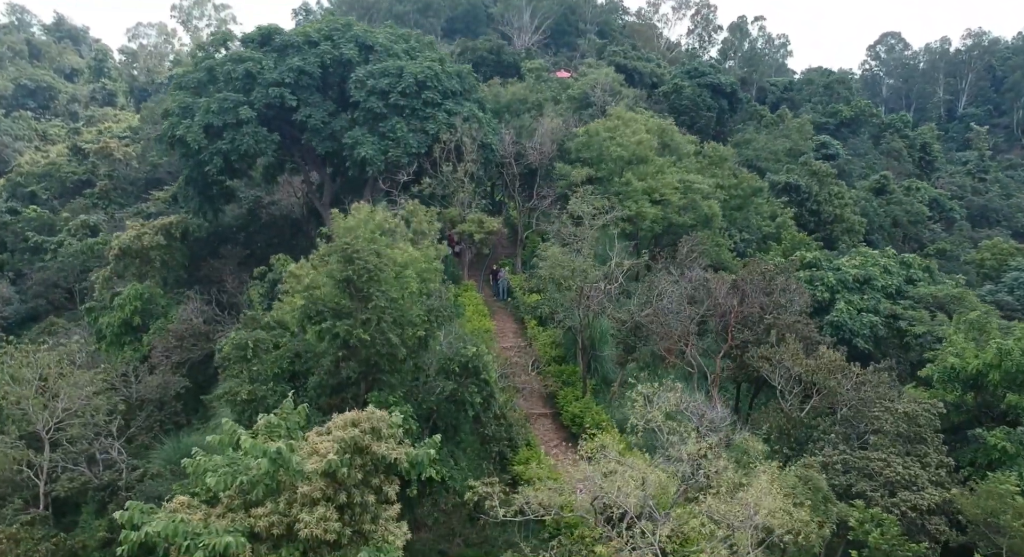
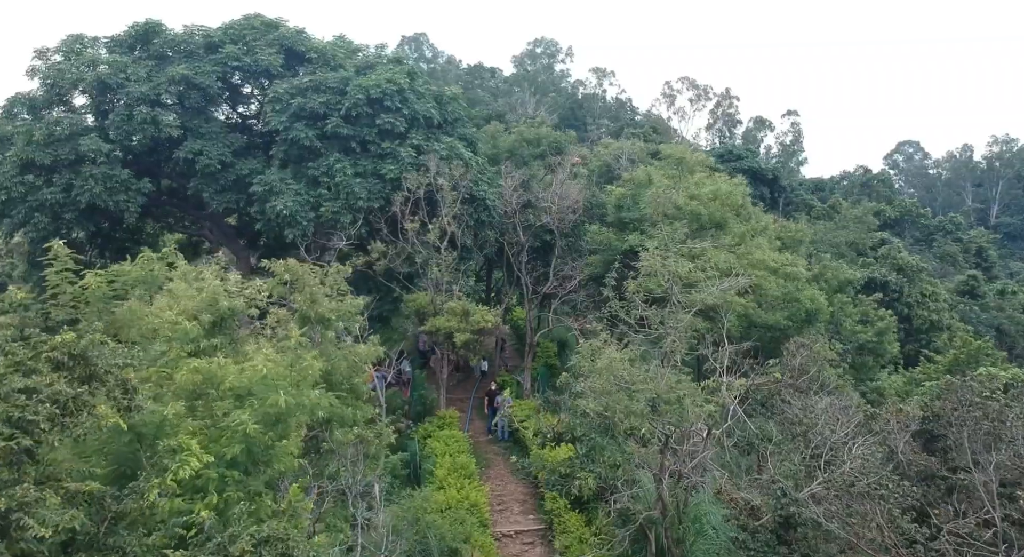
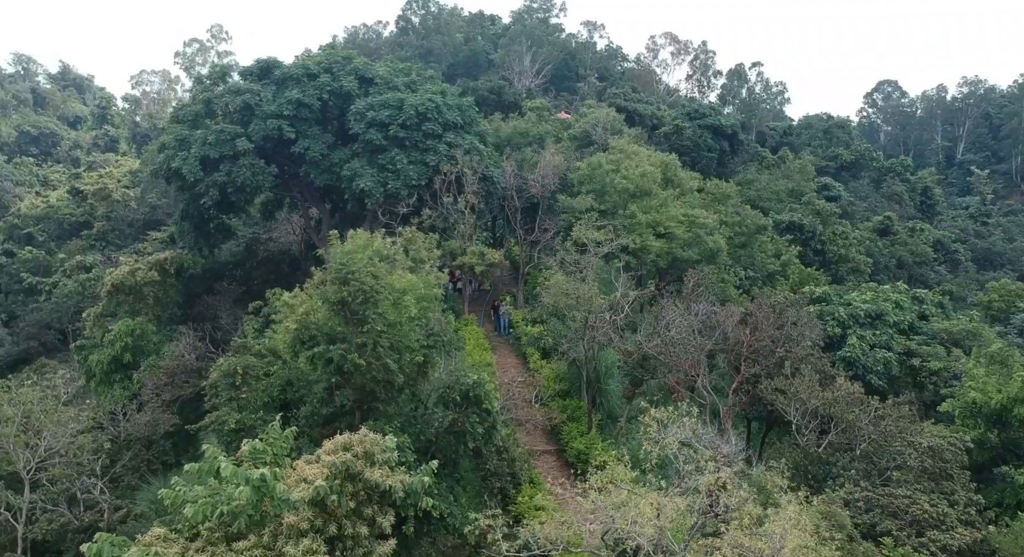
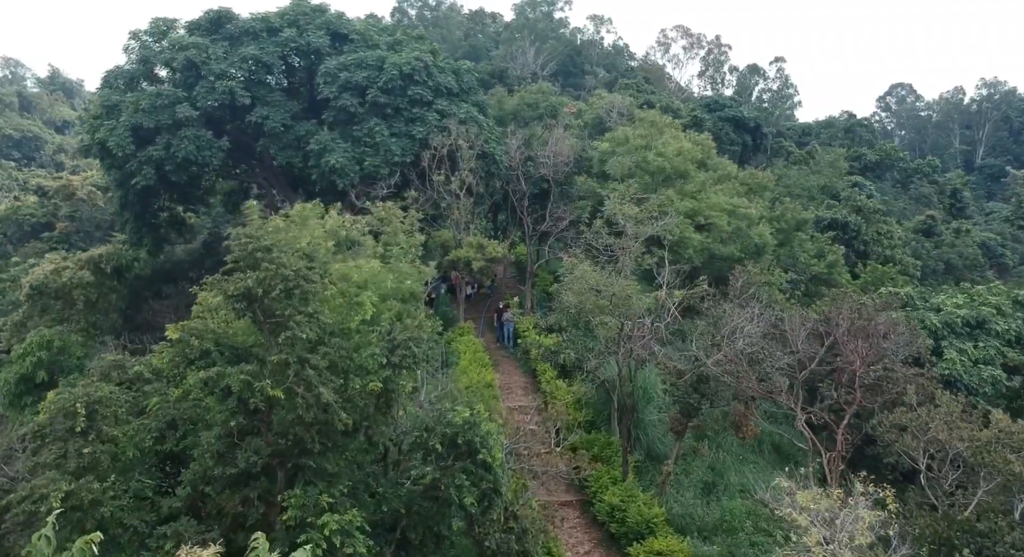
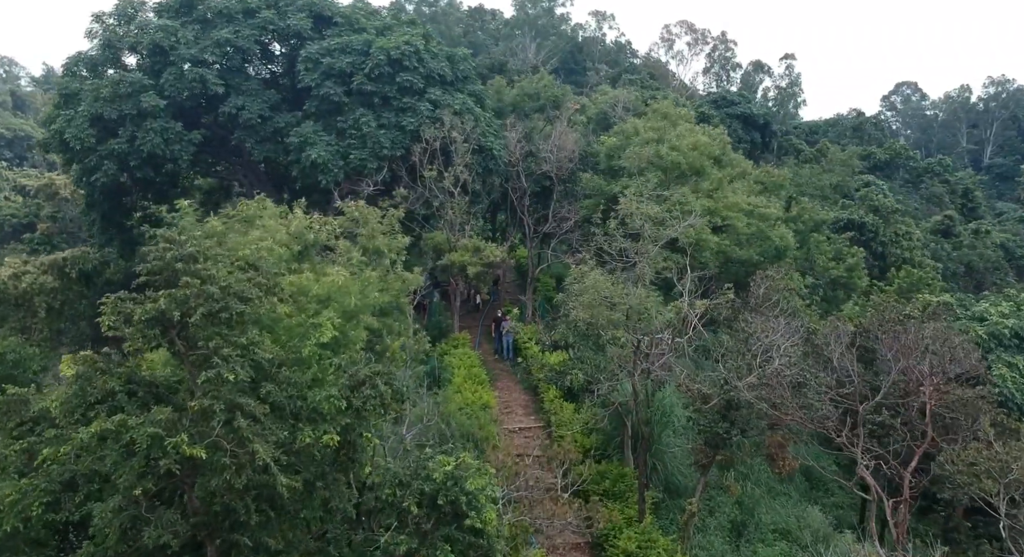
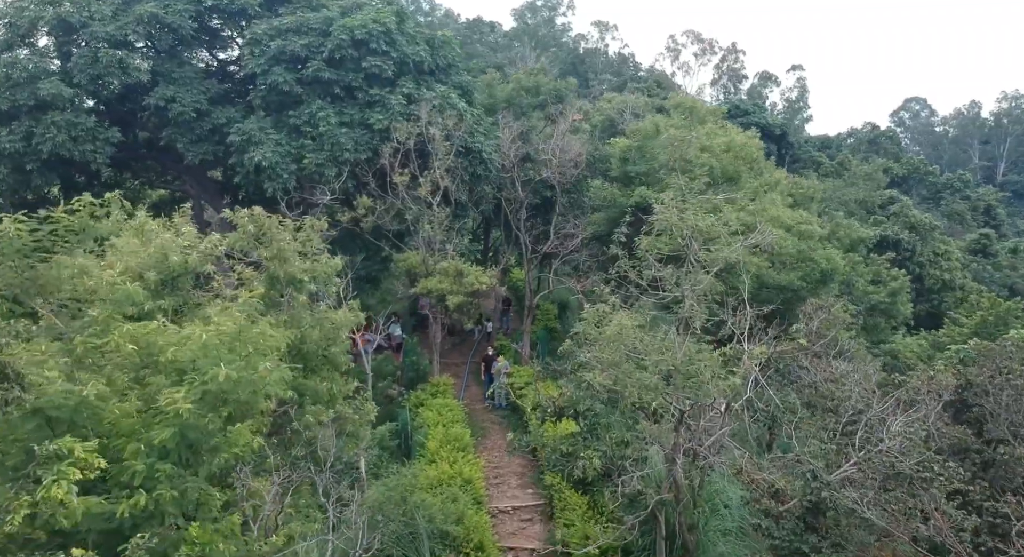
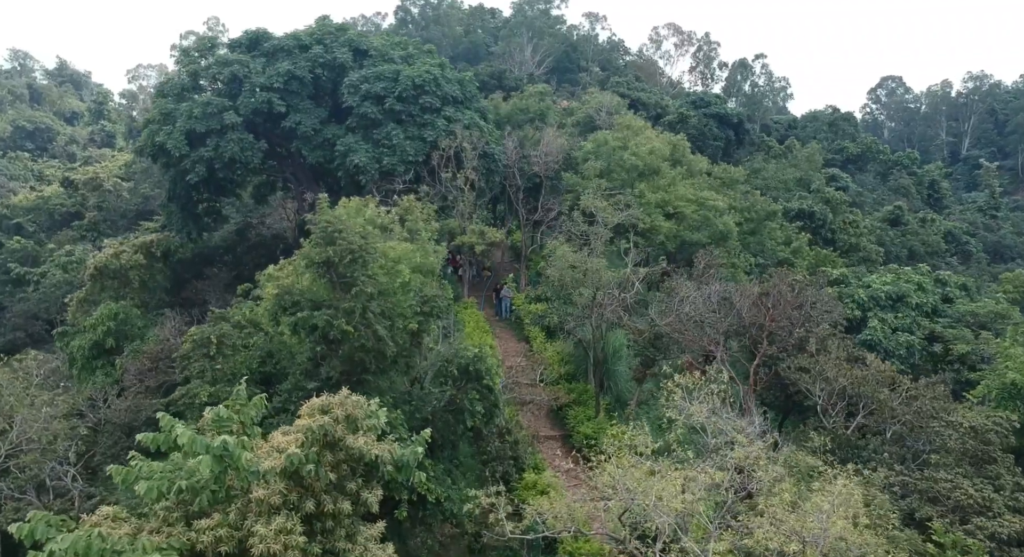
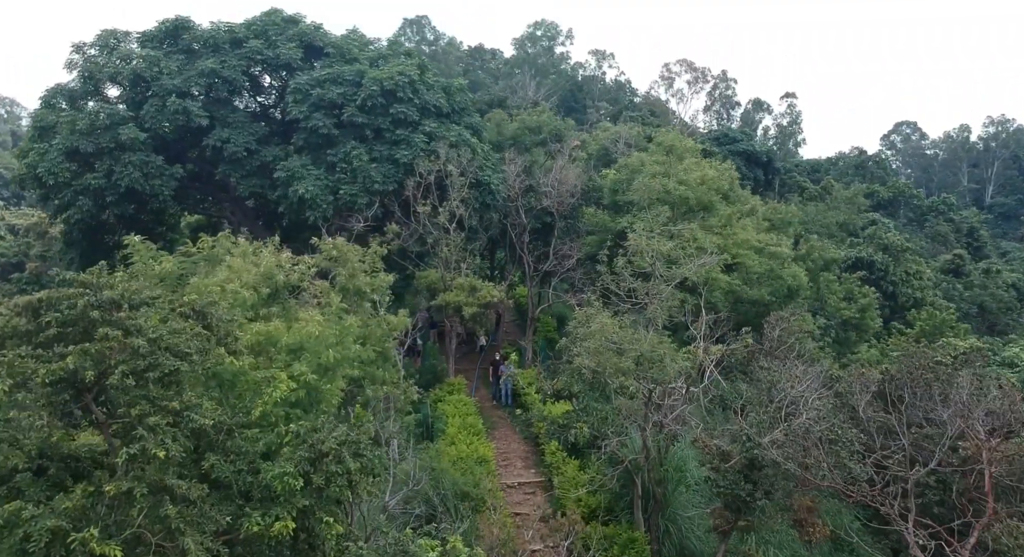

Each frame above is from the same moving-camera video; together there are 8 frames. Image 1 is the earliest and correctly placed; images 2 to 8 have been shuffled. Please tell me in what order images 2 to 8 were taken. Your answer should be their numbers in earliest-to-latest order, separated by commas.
3, 7, 4, 5, 8, 2, 6
